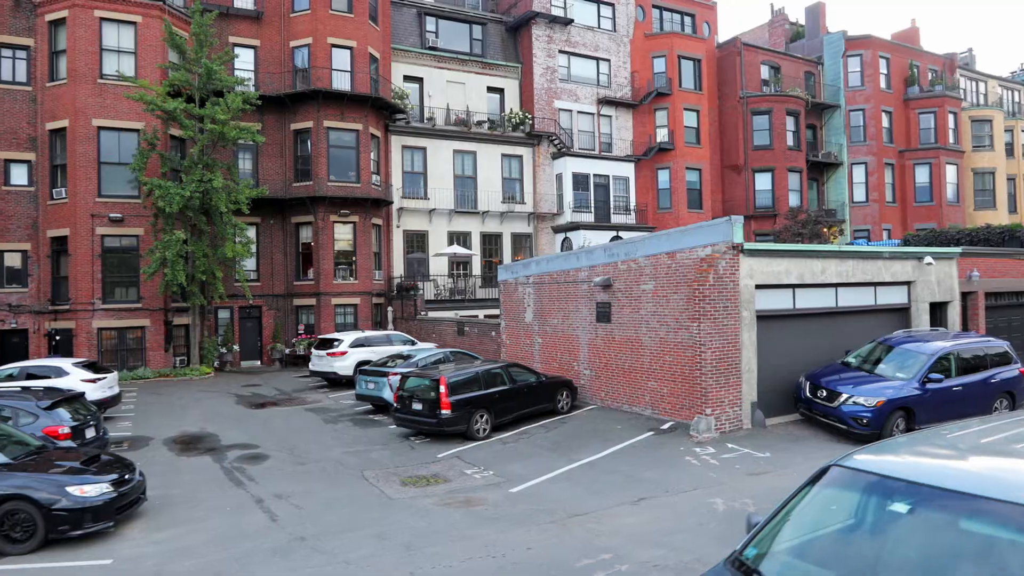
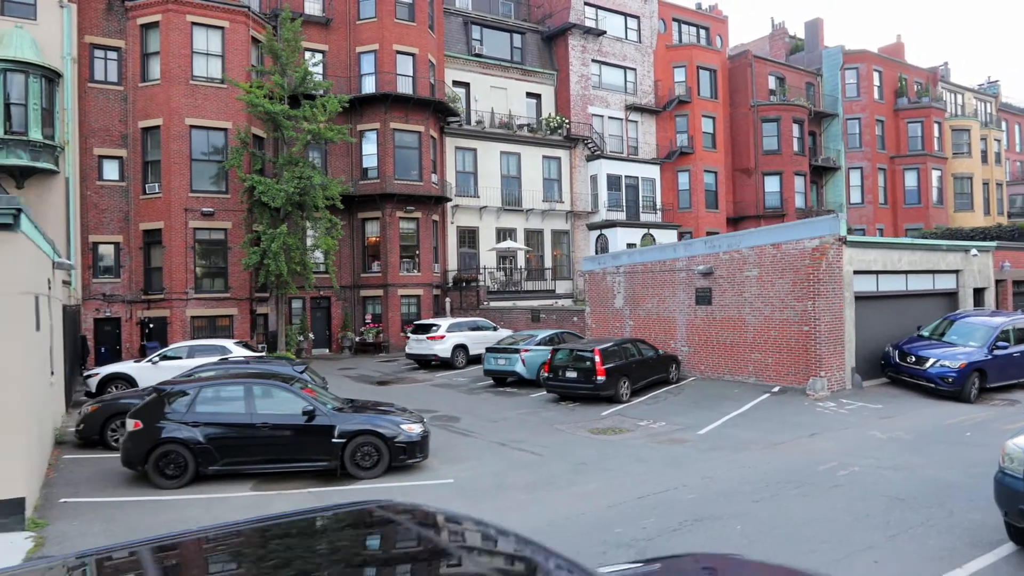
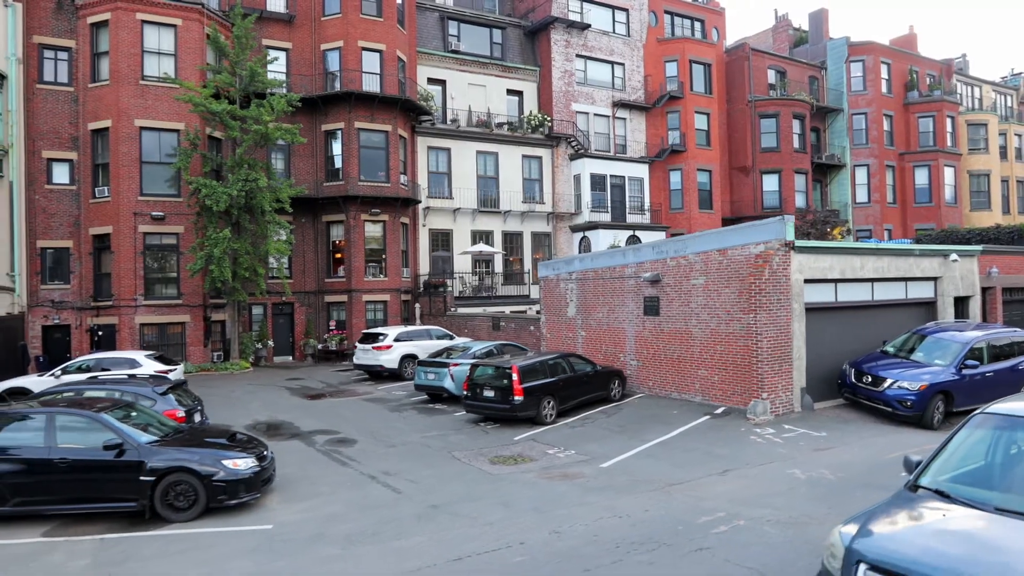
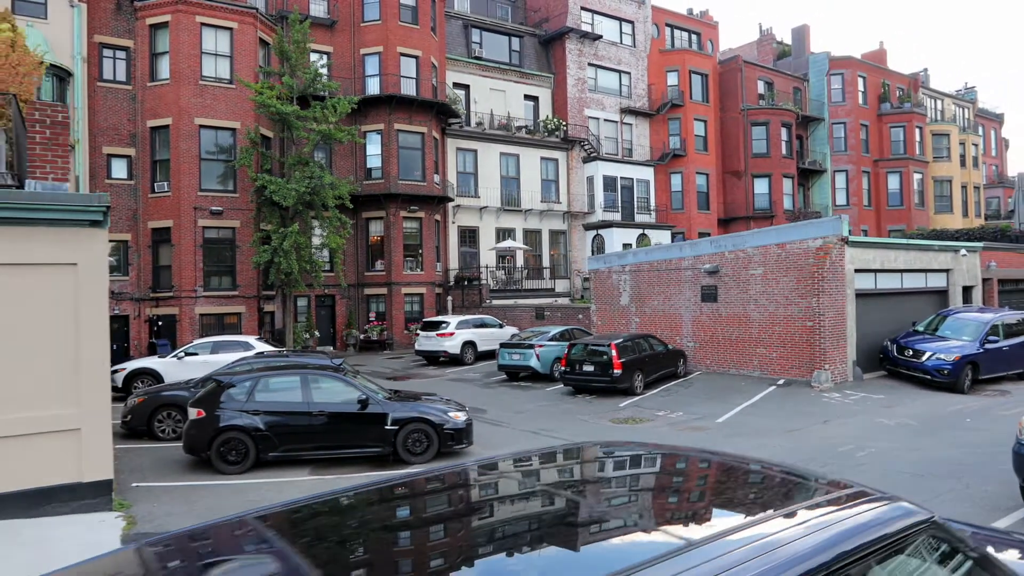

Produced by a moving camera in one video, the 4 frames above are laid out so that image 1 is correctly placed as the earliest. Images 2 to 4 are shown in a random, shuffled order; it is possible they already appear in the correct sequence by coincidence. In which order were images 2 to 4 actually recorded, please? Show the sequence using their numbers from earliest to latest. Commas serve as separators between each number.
3, 2, 4
